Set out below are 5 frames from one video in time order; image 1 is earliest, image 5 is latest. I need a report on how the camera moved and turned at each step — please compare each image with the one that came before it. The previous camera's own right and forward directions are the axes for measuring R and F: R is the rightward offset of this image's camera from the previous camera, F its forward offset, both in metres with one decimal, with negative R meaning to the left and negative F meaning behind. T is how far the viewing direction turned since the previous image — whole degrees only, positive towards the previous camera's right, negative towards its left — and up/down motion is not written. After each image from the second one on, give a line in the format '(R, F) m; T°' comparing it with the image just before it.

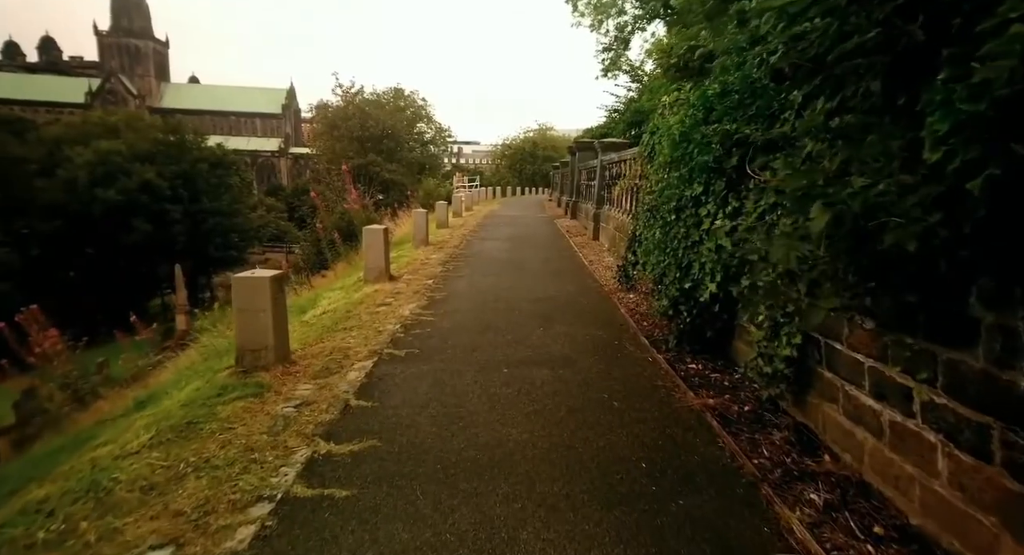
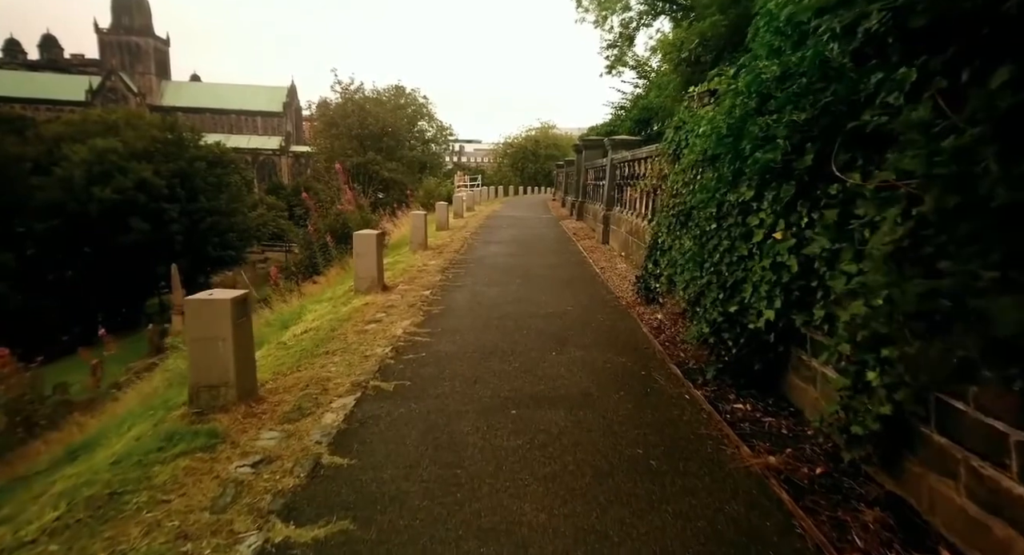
(-0.1, +0.8) m; 0°
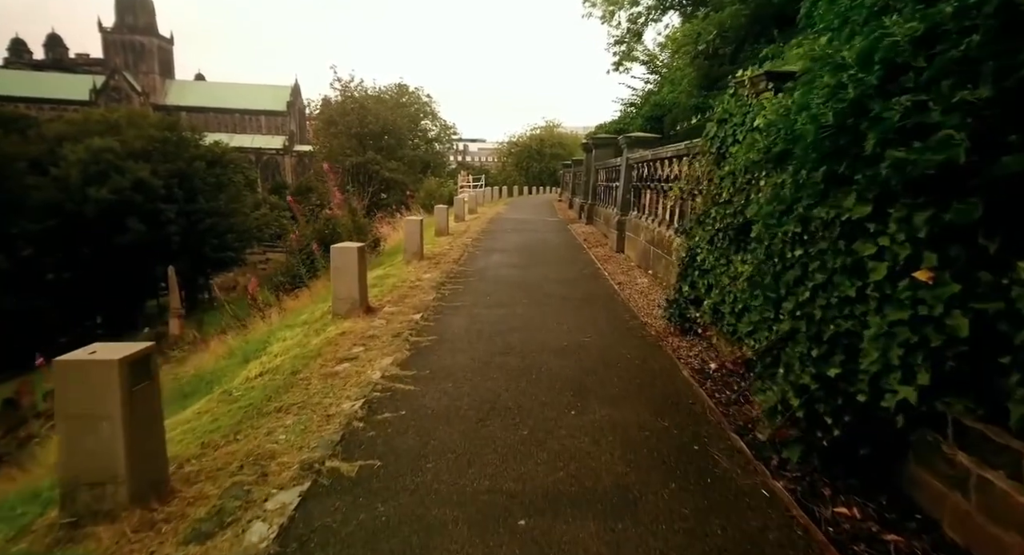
(0.0, +1.1) m; 0°
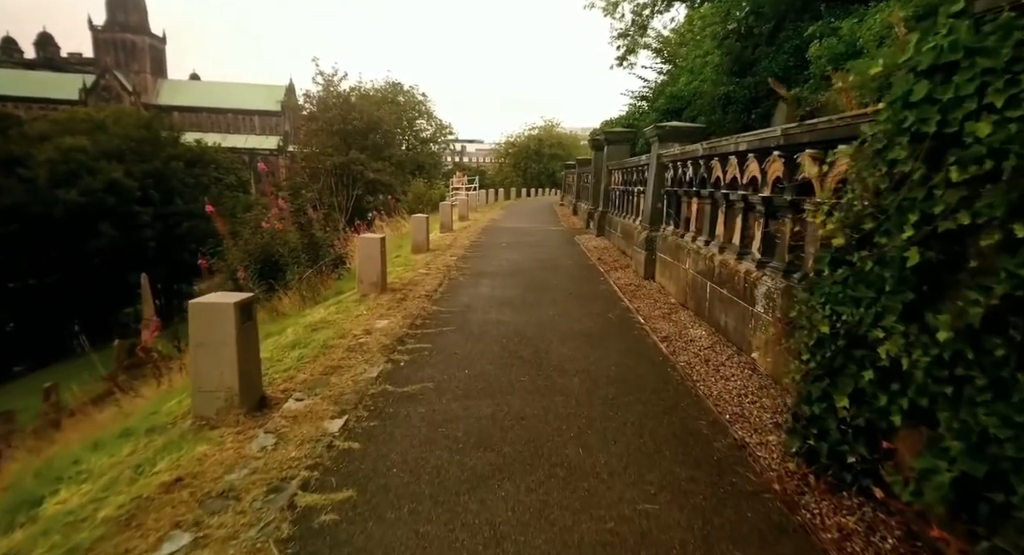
(0.0, +2.6) m; 0°
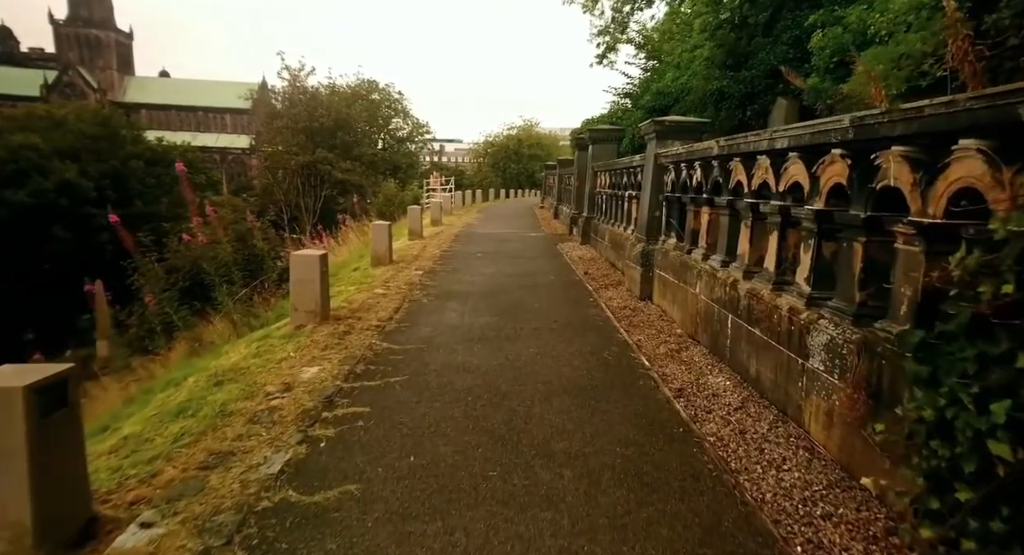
(+0.1, +1.3) m; +2°
